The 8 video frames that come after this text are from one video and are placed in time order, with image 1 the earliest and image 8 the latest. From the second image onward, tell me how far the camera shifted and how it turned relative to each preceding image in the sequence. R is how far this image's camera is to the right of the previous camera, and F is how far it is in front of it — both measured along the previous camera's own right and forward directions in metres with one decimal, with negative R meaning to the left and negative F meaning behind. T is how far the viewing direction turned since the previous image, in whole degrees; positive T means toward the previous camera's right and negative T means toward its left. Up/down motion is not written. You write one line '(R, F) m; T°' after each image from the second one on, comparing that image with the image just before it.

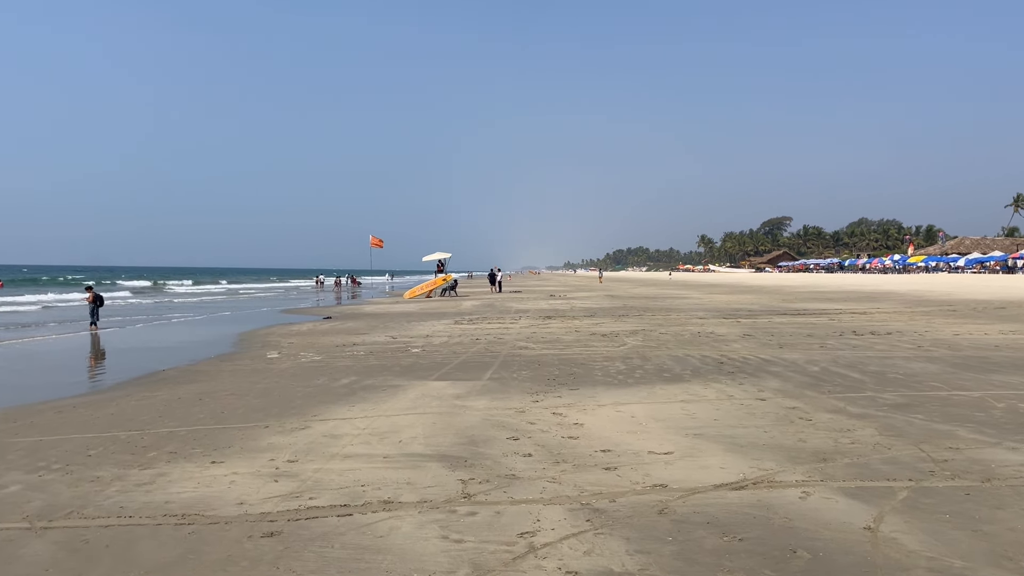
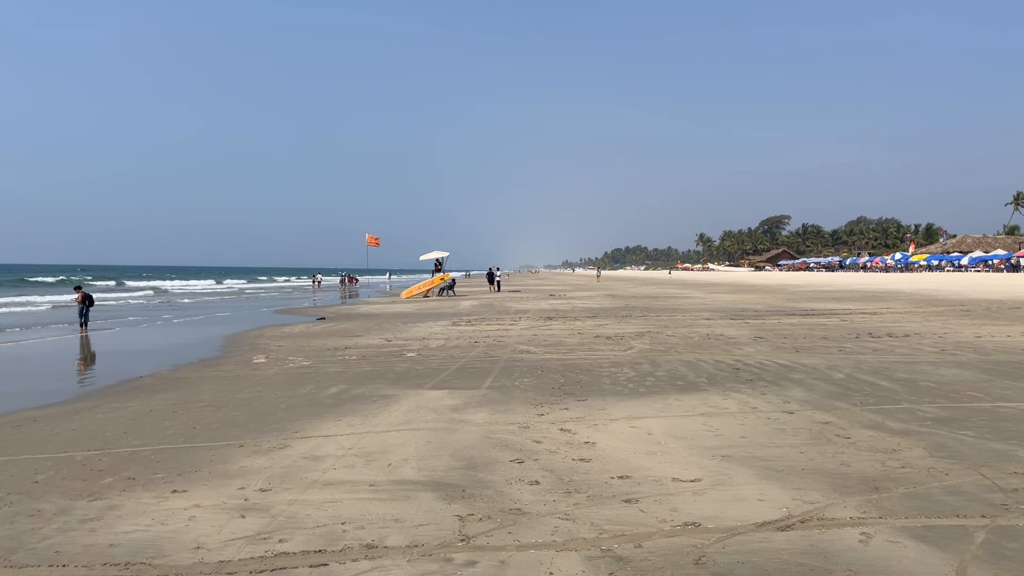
(0.0, +0.7) m; 0°
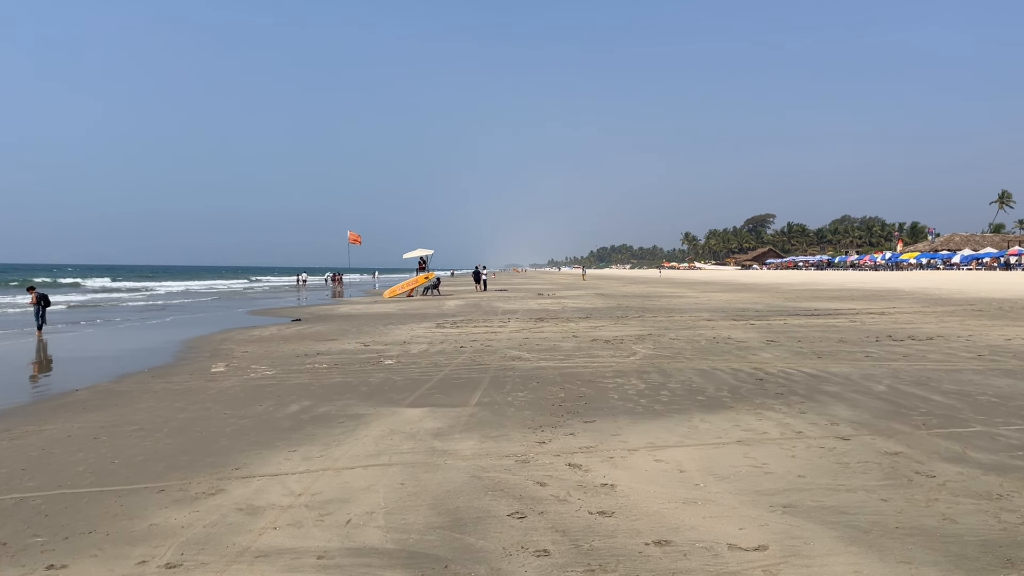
(-0.1, +1.2) m; +1°
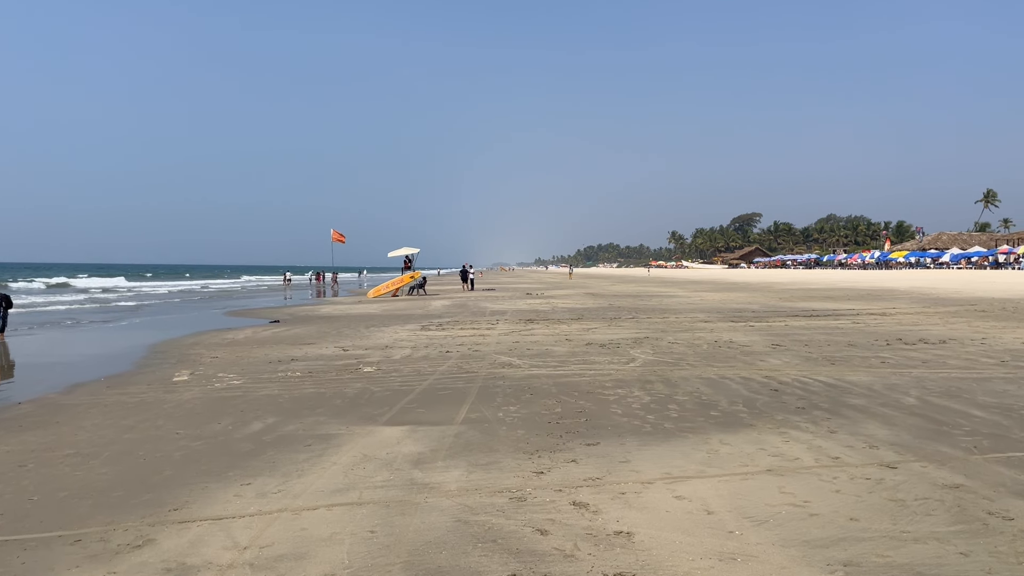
(0.0, +0.8) m; +1°
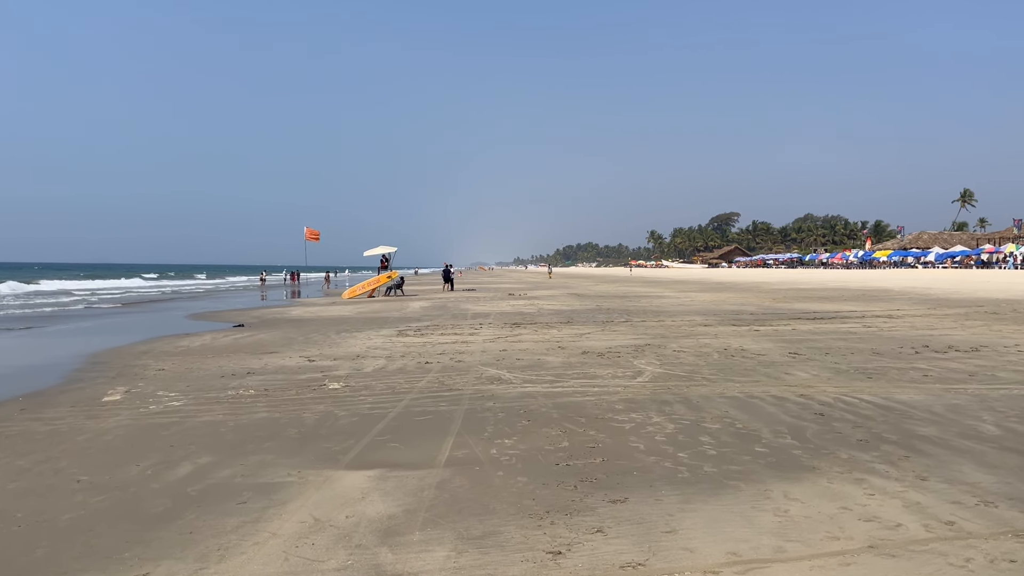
(-0.1, +1.3) m; +2°
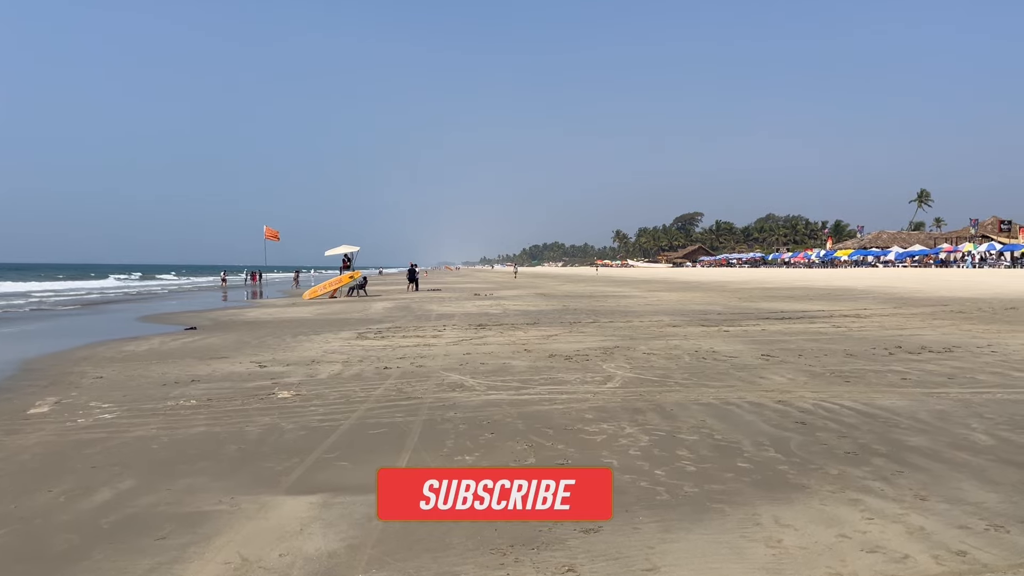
(0.0, +0.5) m; +3°
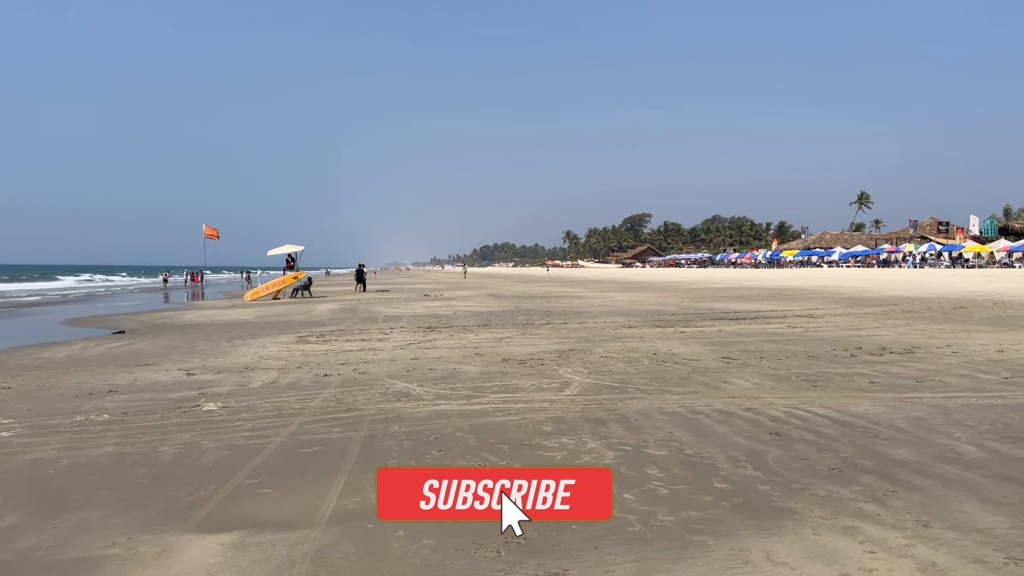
(0.0, +0.6) m; +4°
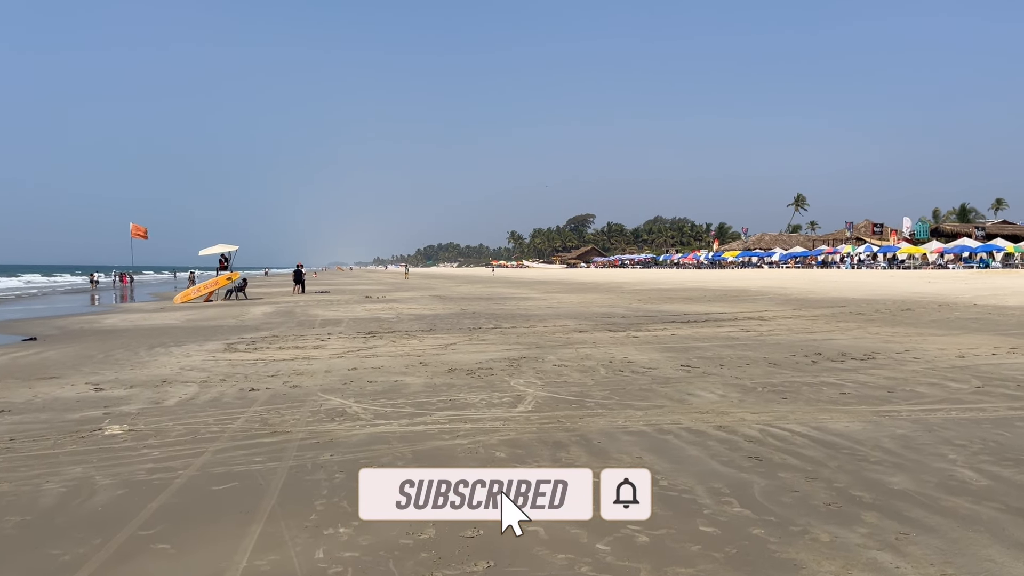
(0.0, +0.7) m; +4°
